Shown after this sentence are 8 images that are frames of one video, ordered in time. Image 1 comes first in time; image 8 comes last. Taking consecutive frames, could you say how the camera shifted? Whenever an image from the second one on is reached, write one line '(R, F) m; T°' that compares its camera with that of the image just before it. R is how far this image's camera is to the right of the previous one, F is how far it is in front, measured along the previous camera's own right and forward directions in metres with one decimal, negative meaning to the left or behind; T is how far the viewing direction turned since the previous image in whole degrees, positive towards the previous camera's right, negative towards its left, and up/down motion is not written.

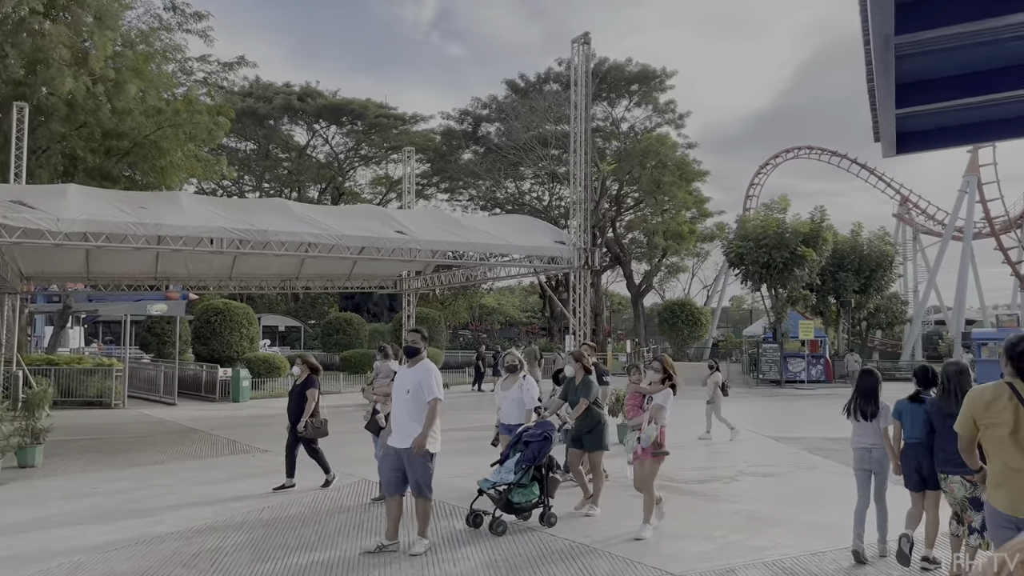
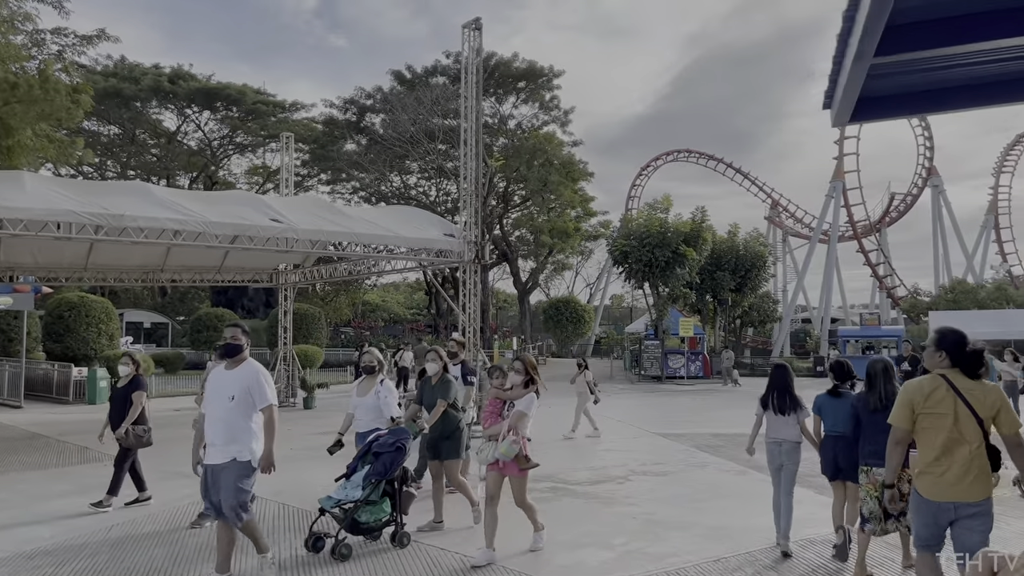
(0.0, +0.5) m; +8°
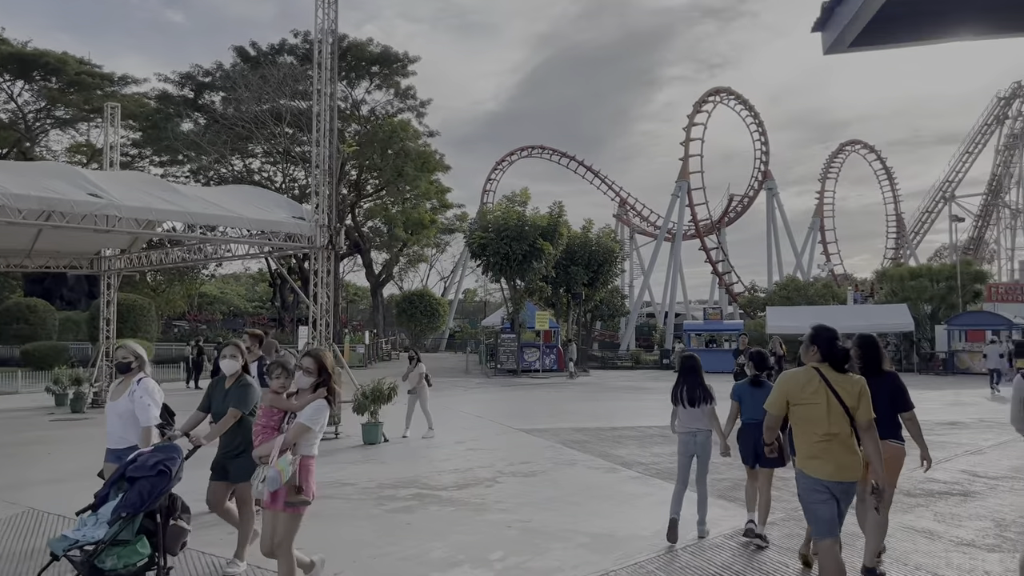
(-0.1, +0.7) m; +11°
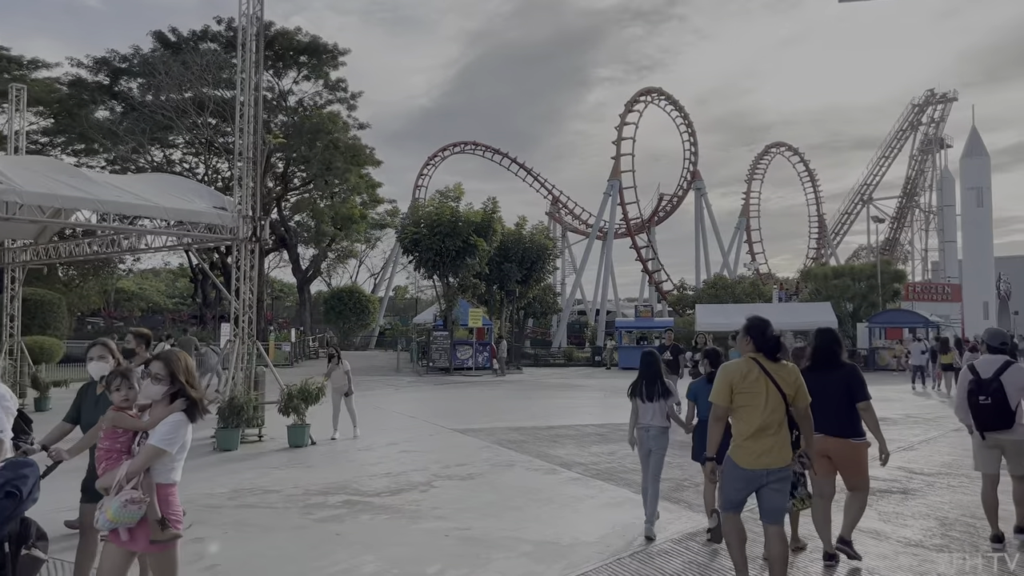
(-0.1, +0.3) m; +5°
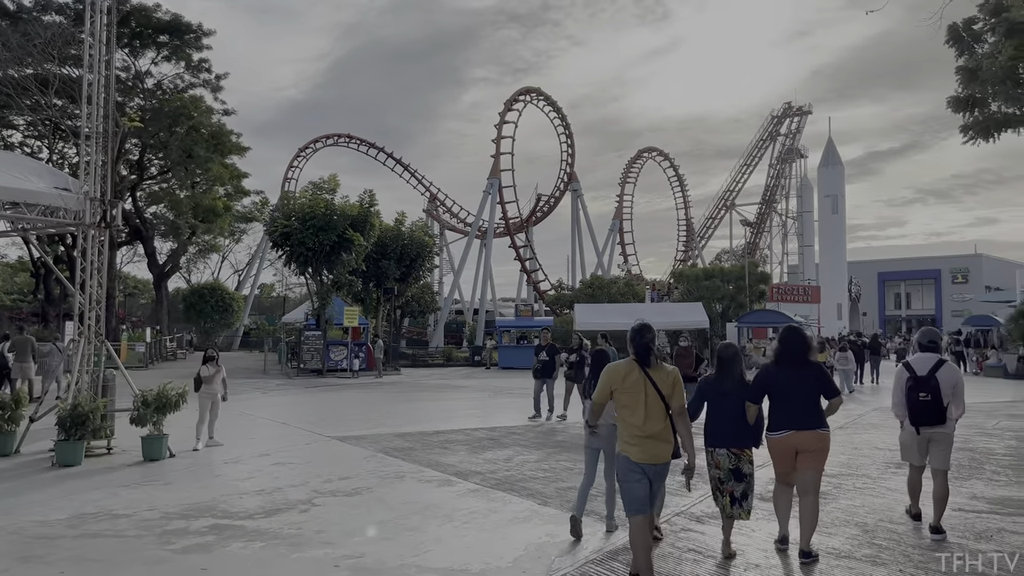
(-0.2, +0.7) m; +9°
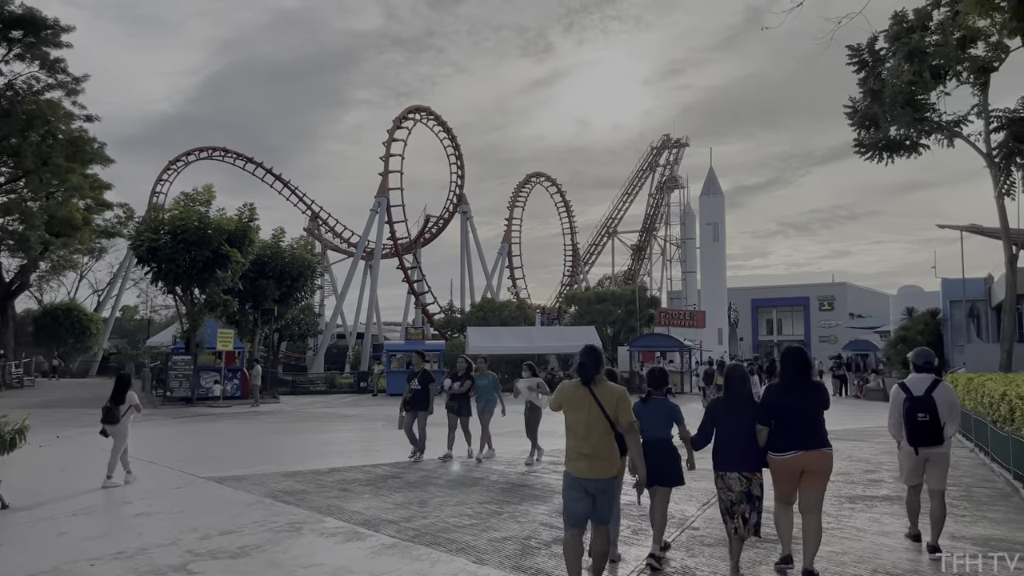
(-0.3, +1.1) m; +8°
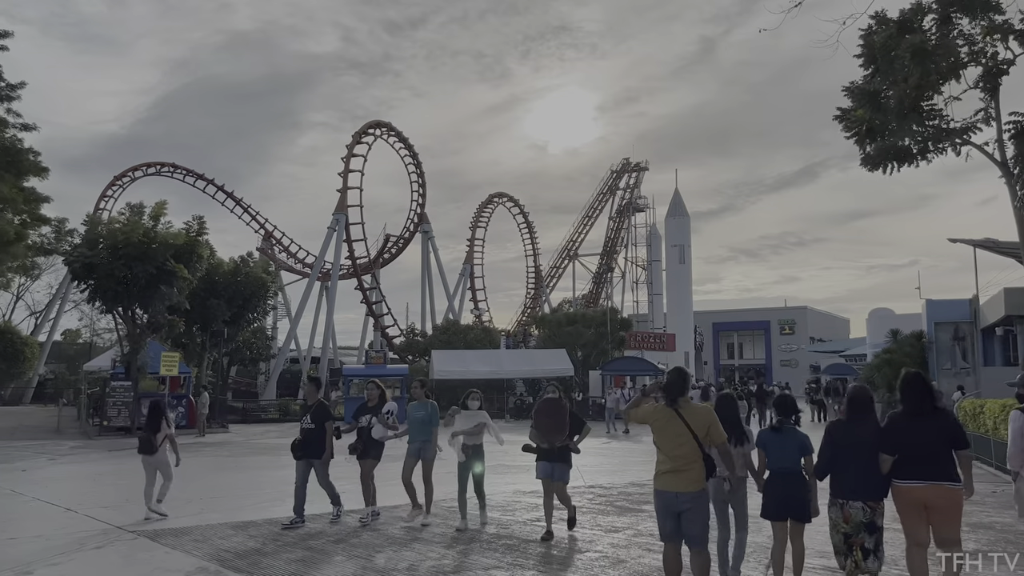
(-0.4, +1.5) m; +3°
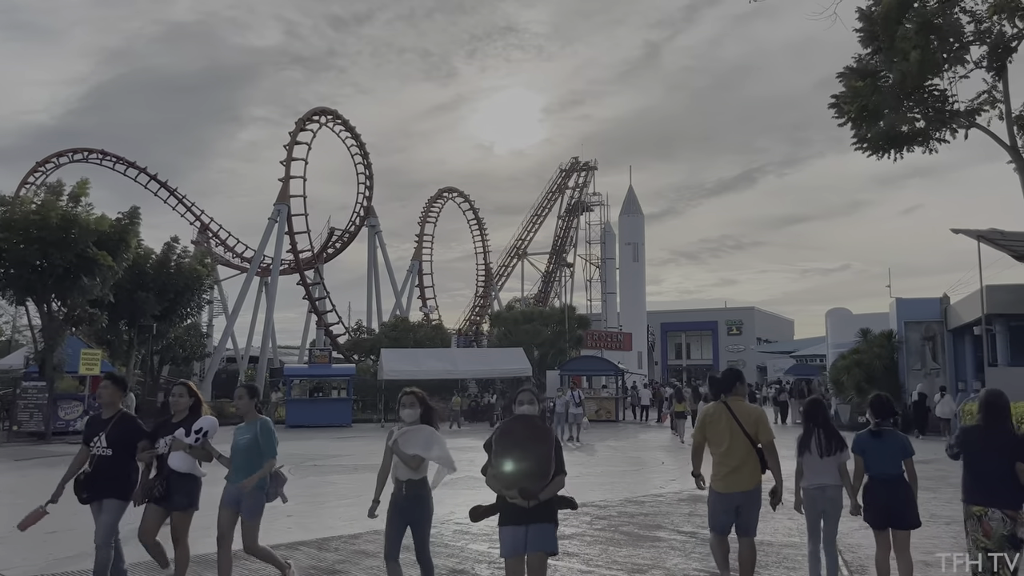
(-0.4, +1.5) m; +4°
